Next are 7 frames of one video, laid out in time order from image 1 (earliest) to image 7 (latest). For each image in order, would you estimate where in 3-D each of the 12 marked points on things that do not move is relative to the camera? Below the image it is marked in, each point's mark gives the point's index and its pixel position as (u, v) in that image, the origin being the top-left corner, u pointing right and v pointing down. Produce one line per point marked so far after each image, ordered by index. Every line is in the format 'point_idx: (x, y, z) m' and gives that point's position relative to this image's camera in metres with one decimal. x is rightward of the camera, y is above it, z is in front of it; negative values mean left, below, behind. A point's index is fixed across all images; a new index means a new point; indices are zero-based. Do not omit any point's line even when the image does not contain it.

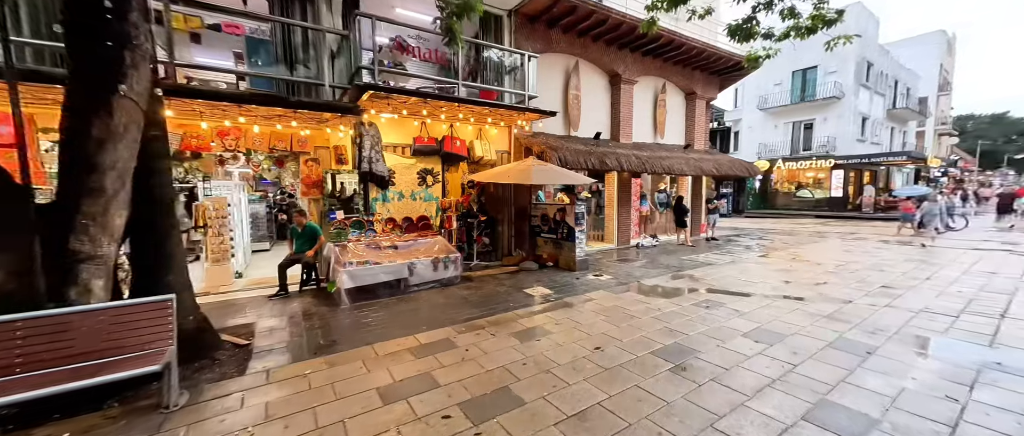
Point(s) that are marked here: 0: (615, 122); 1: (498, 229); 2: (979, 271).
0: (+3.0, +2.8, +10.3) m
1: (-0.3, -0.3, +7.8) m
2: (+9.4, -1.1, +7.0) m
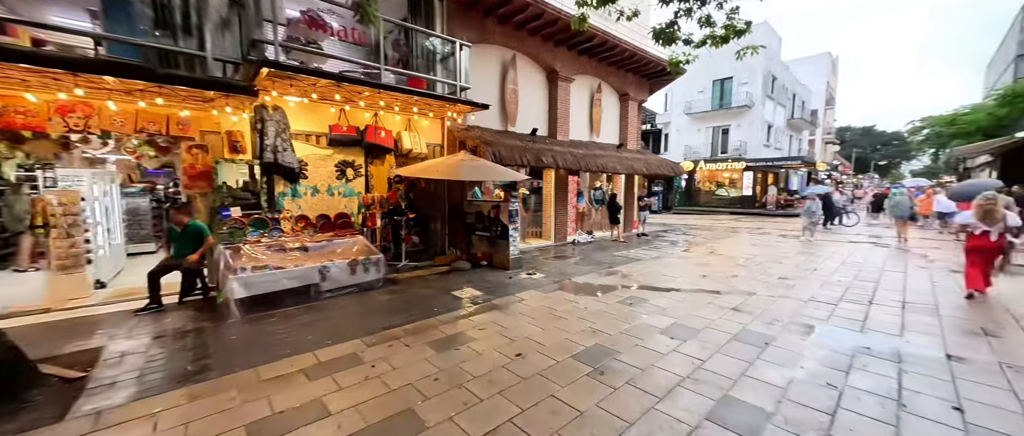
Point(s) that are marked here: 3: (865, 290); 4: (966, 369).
0: (+1.2, +2.9, +10.3) m
1: (-1.7, -0.3, +7.4) m
2: (+8.0, -1.0, +8.1) m
3: (+6.0, -1.2, +5.9) m
4: (+4.4, -1.4, +3.4) m
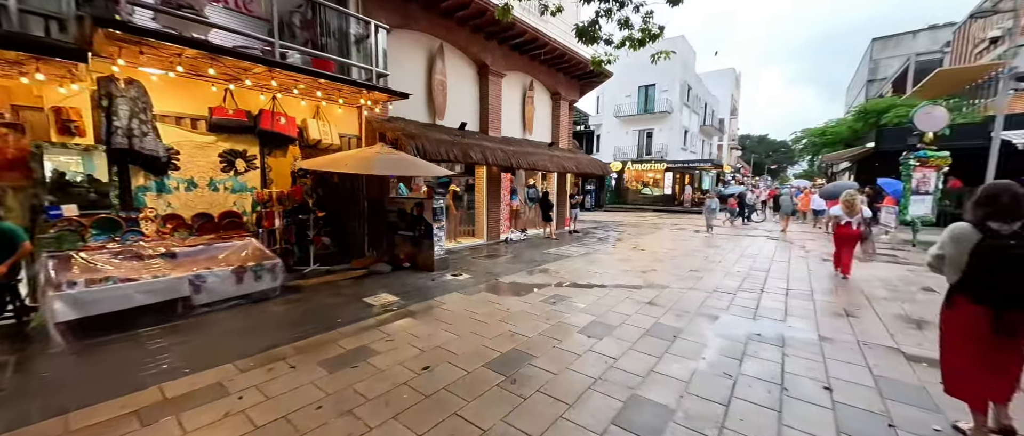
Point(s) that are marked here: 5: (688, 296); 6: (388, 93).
0: (-0.8, +2.9, +10.1) m
1: (-3.2, -0.2, +6.8) m
2: (+6.3, -0.9, +9.1) m
3: (+4.6, -1.2, +6.6) m
4: (+3.5, -1.4, +3.8) m
5: (+2.8, -1.2, +5.6) m
6: (-2.1, +2.1, +5.9) m
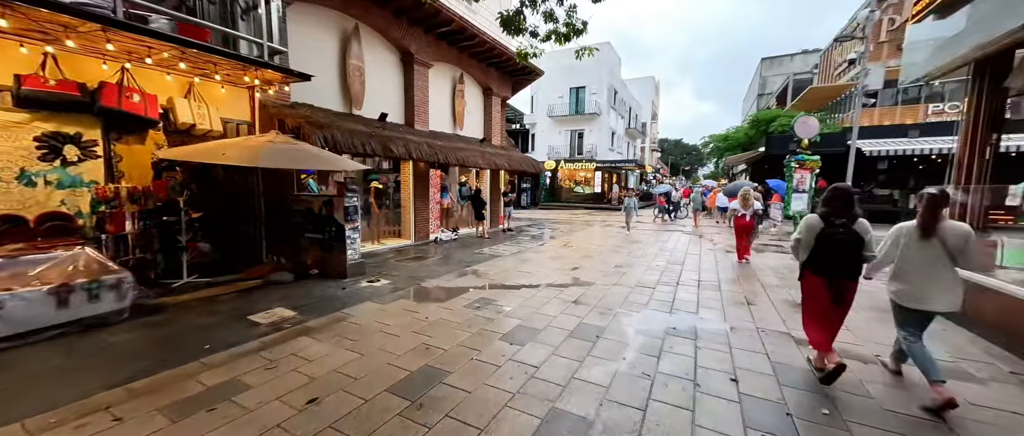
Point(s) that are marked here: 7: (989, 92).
0: (-2.8, +3.0, +9.4) m
1: (-4.5, -0.2, +5.8) m
2: (+4.4, -0.8, +9.8) m
3: (+3.2, -1.1, +7.0) m
4: (+2.6, -1.4, +4.0) m
5: (+1.6, -1.2, +5.7) m
6: (-3.3, +2.1, +5.1) m
7: (+6.5, +1.7, +4.8) m
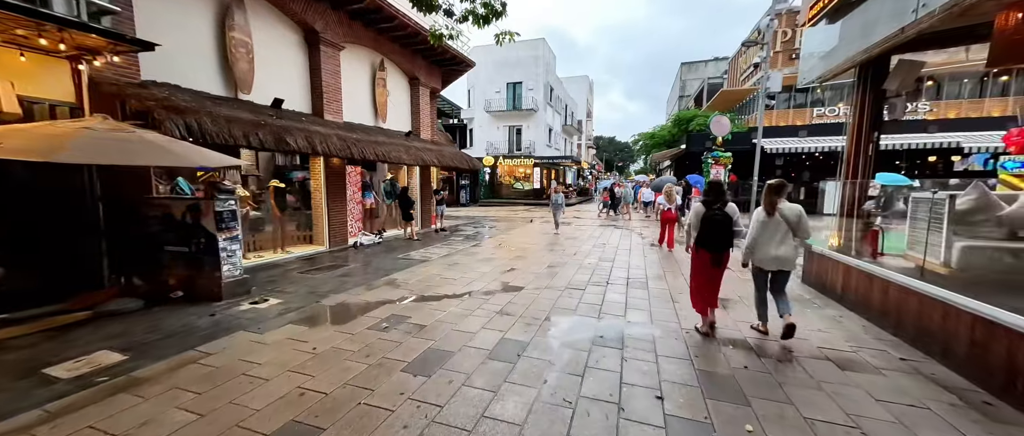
0: (-4.6, +2.9, +8.2) m
1: (-5.7, -0.4, +4.4) m
2: (+2.5, -0.7, +9.8) m
3: (+1.8, -1.0, +6.8) m
4: (+1.7, -1.4, +3.9) m
5: (+0.4, -1.2, +5.3) m
6: (-4.4, +2.0, +3.9) m
7: (+5.3, +1.8, +5.2) m
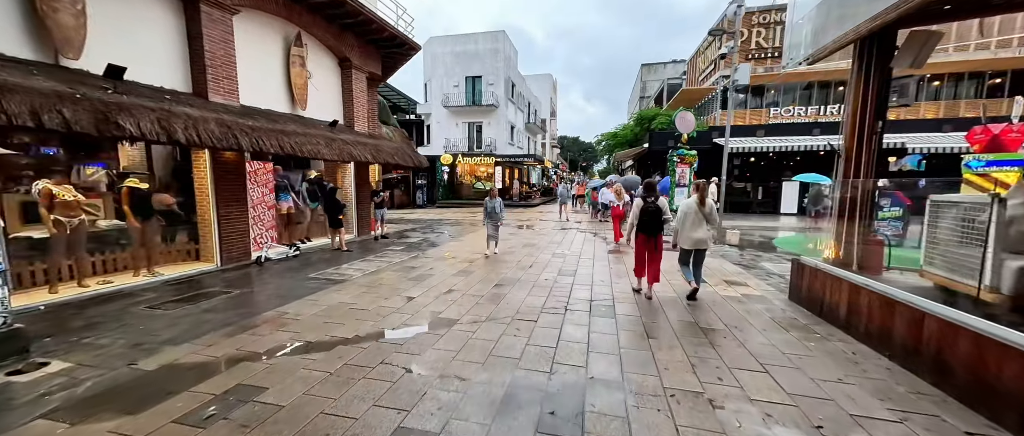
0: (-5.7, +2.7, +6.4) m
1: (-6.4, -0.6, +2.5) m
2: (+1.2, -0.9, +8.6) m
3: (+0.8, -1.2, +5.6) m
4: (+1.0, -1.5, +2.6) m
5: (-0.4, -1.3, +3.9) m
6: (-5.1, +1.8, +2.1) m
7: (+4.5, +1.8, +4.3) m
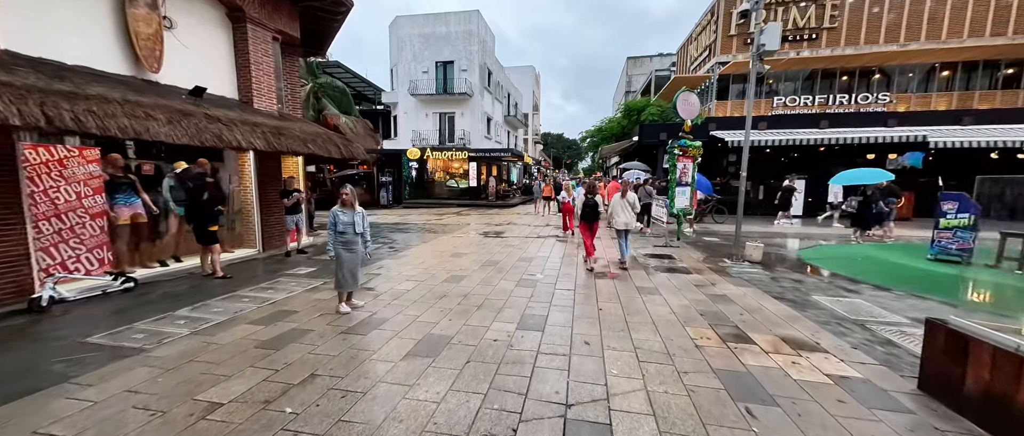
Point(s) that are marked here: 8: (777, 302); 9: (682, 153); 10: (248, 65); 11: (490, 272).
0: (-6.5, +2.5, +3.6) m
1: (-7.0, -0.8, -0.3) m
2: (+0.3, -1.1, +6.2) m
3: (+0.1, -1.4, +3.2) m
4: (+0.3, -1.7, +0.2) m
5: (-1.1, -1.6, +1.5) m
6: (-5.7, +1.5, -0.6) m
7: (+3.7, +1.5, +2.0) m
8: (+3.8, -1.2, +5.1) m
9: (+5.0, +1.9, +10.3) m
10: (-5.7, +3.3, +7.5) m
11: (-0.5, -1.0, +6.8) m
